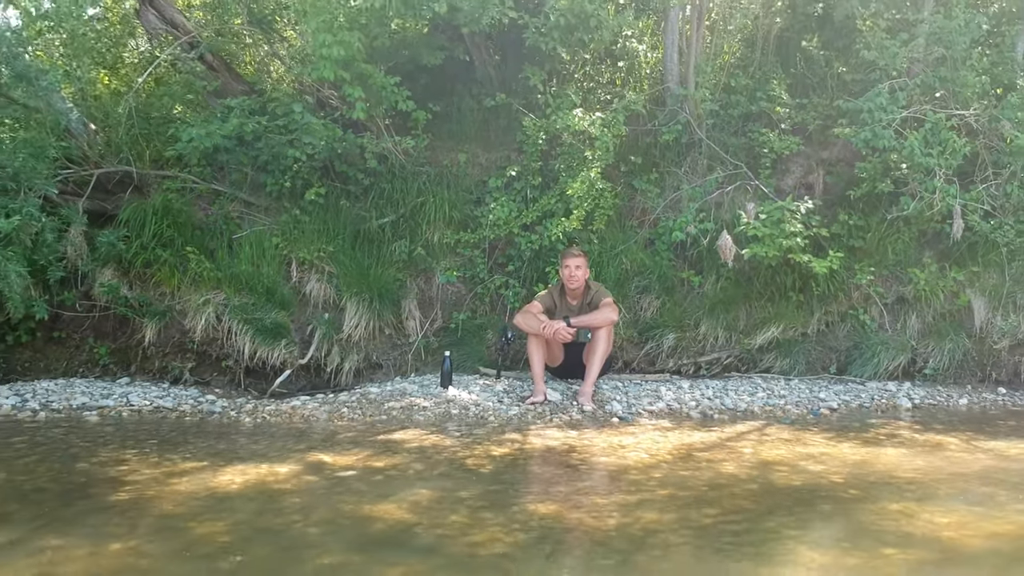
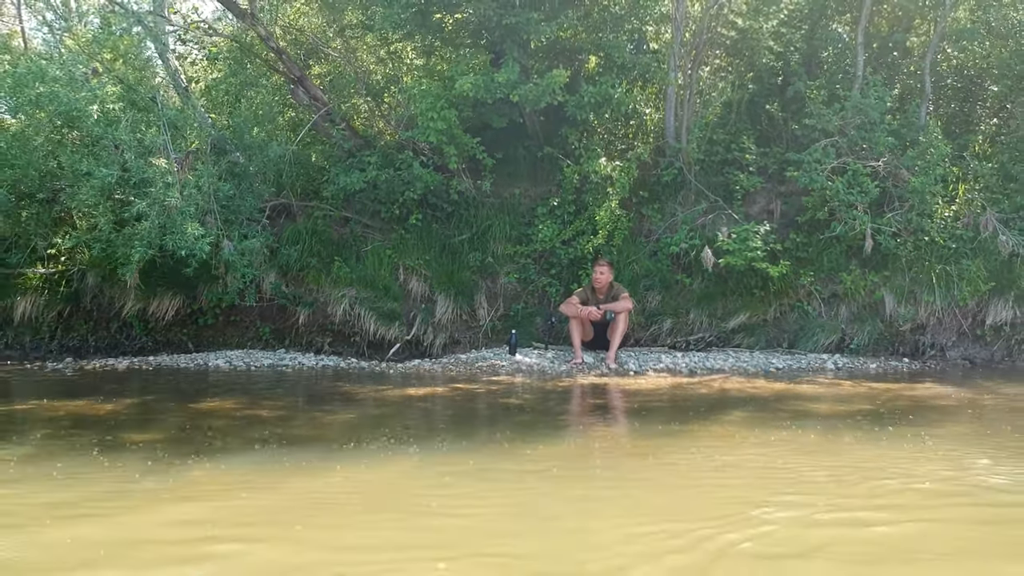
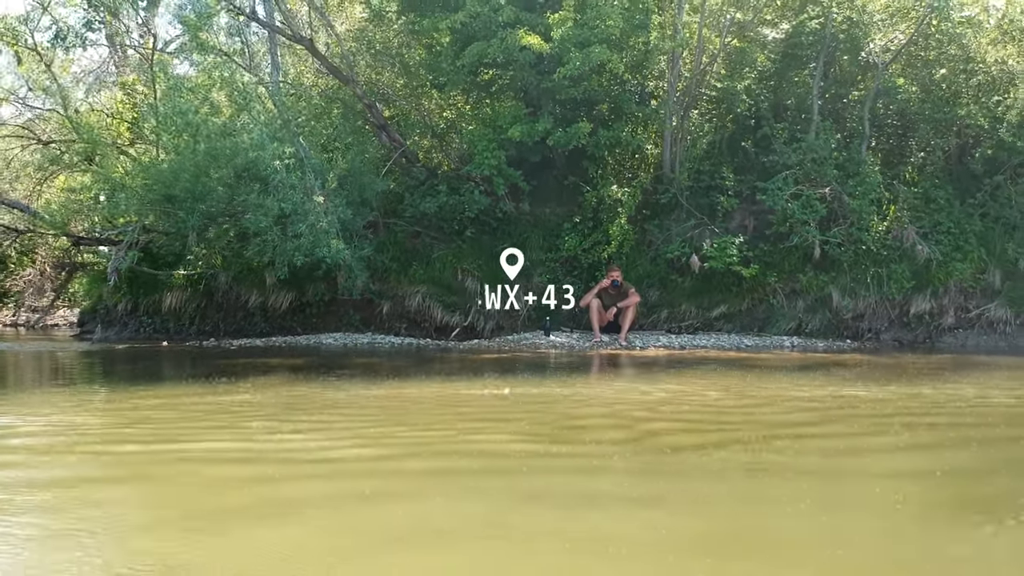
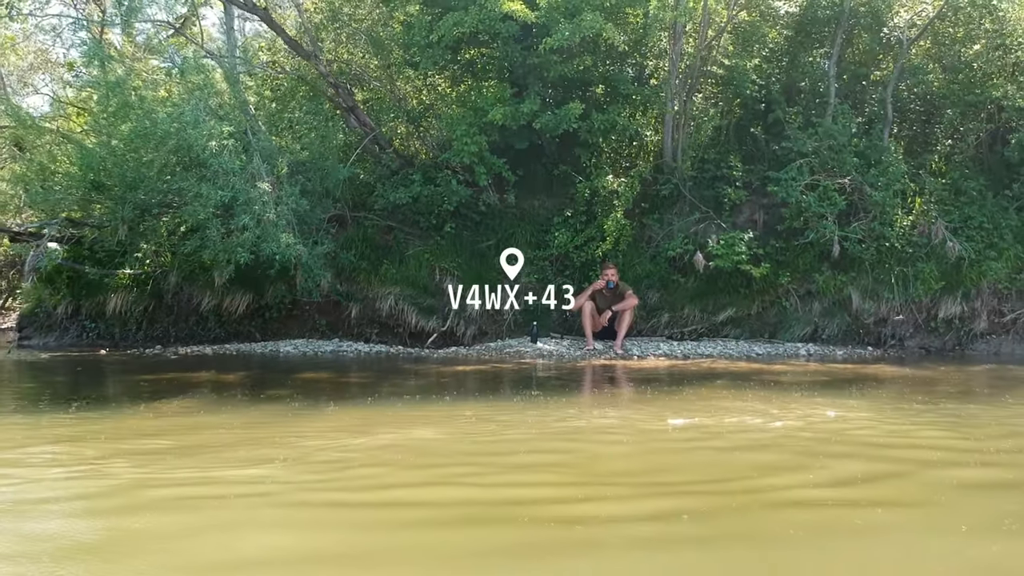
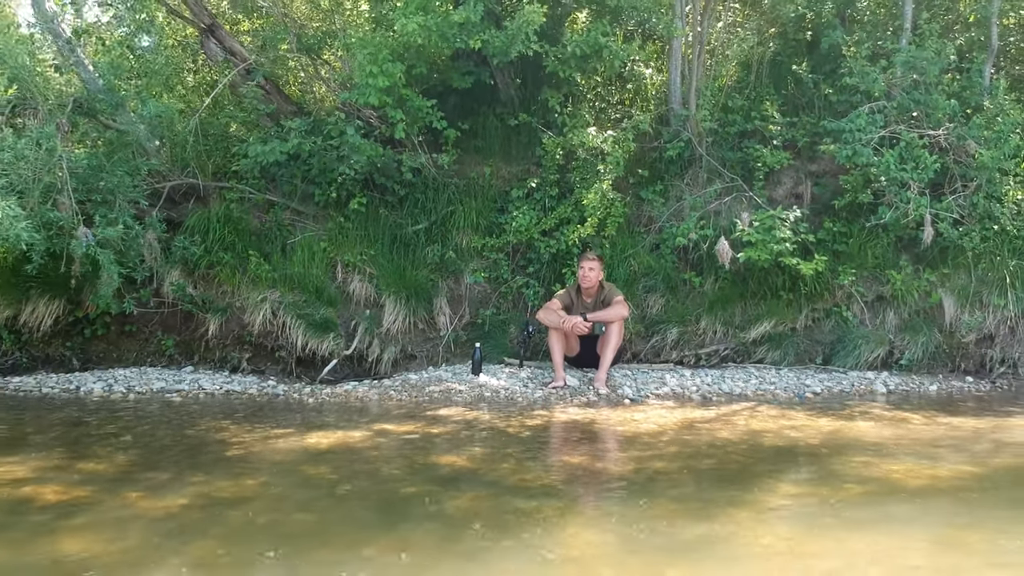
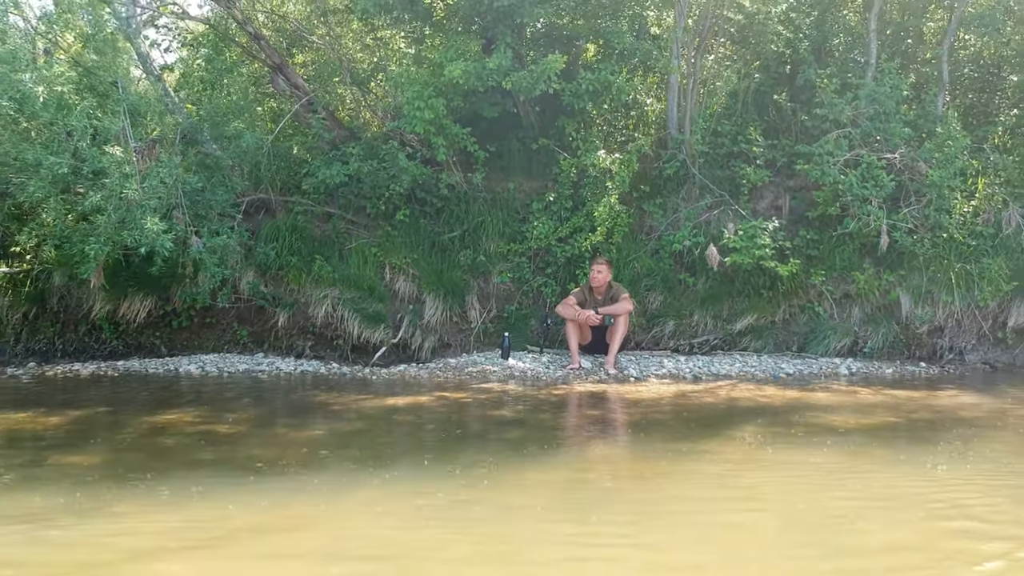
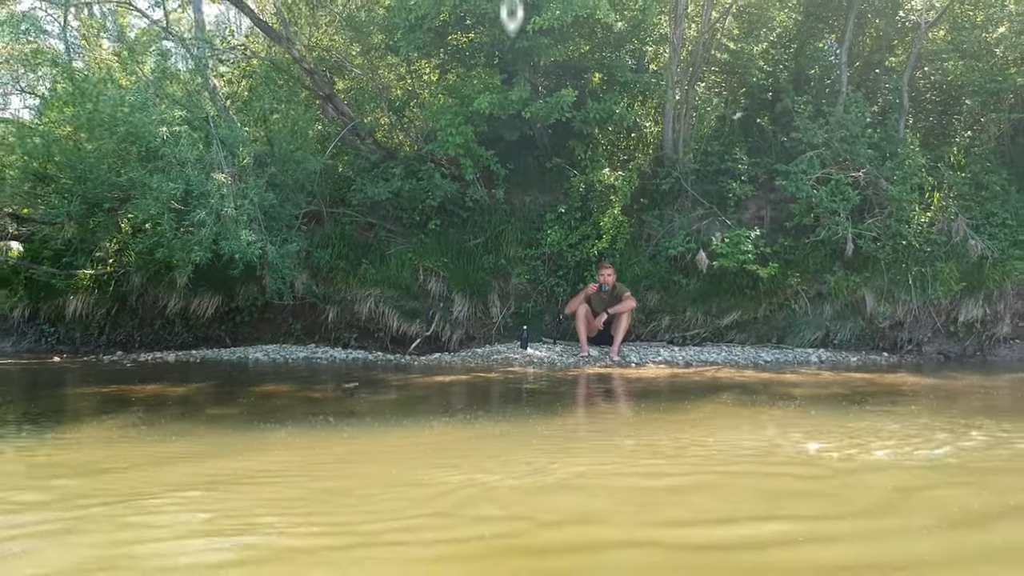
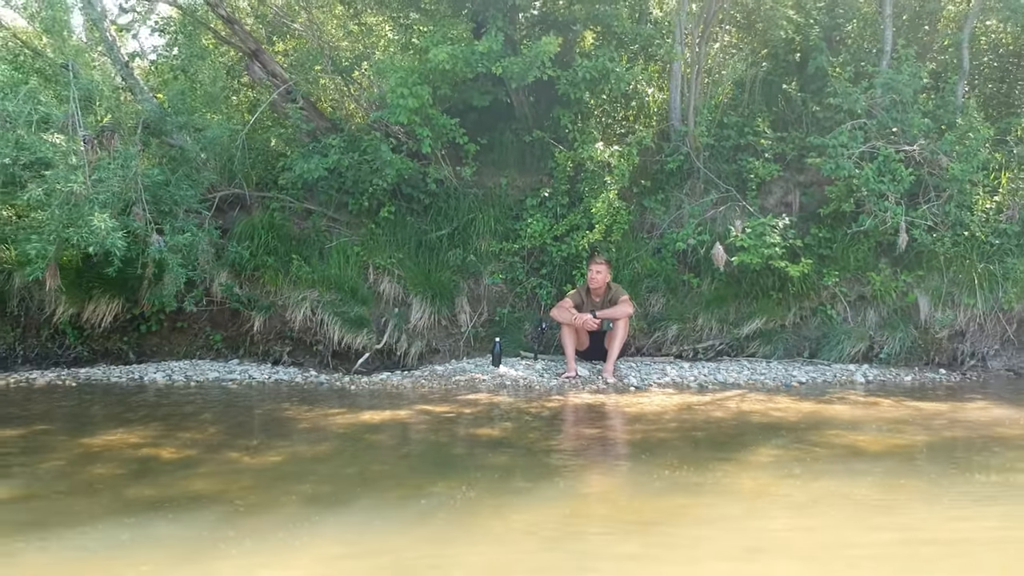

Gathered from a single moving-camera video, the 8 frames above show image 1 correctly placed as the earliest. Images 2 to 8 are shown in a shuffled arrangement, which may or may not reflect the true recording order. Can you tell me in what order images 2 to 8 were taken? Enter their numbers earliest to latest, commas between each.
5, 8, 6, 2, 7, 4, 3
